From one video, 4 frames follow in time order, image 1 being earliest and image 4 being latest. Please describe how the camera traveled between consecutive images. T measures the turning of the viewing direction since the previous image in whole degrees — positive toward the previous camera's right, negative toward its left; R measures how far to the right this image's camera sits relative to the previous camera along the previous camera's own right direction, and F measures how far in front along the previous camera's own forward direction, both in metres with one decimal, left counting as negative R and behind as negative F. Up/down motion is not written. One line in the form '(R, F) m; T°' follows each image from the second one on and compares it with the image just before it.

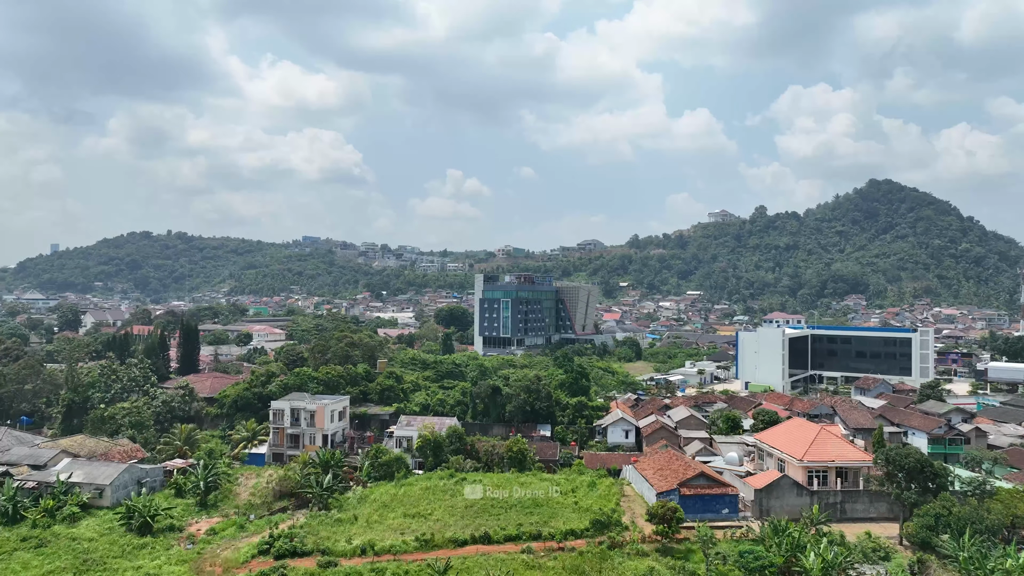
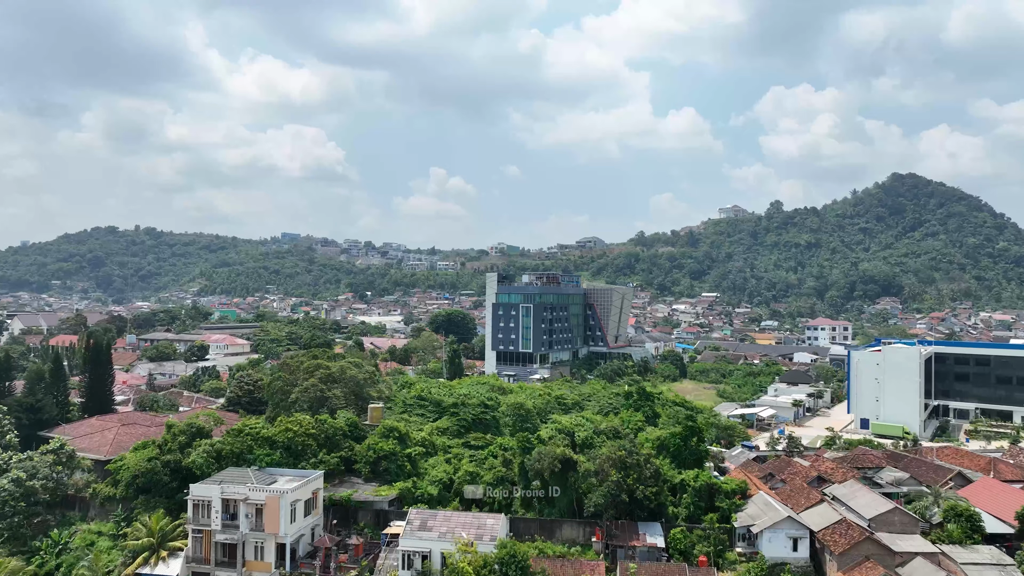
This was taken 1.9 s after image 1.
(-2.6, +12.7) m; +1°
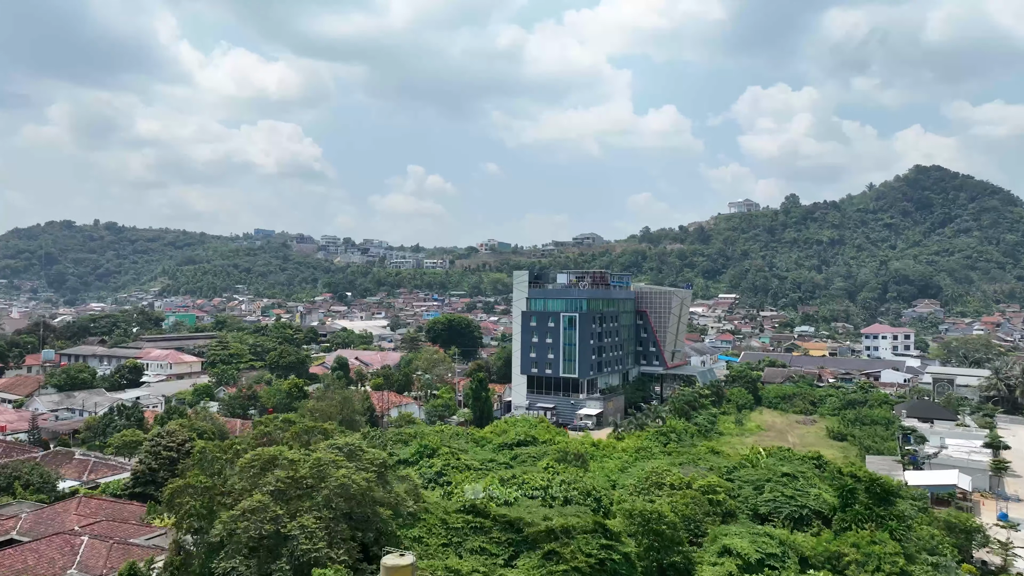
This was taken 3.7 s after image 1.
(-3.0, +12.5) m; +2°
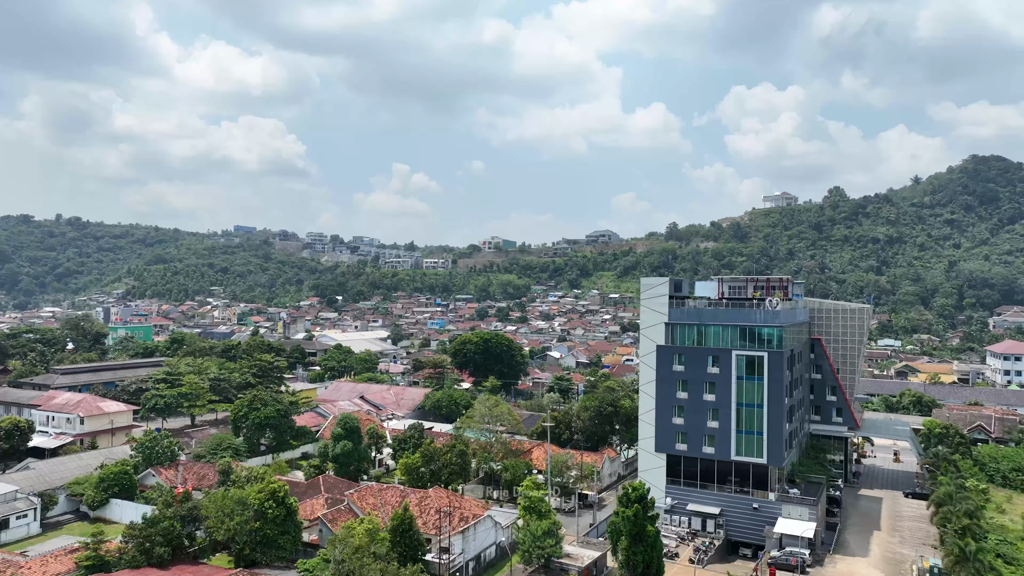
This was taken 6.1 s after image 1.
(-4.4, +15.5) m; +1°
